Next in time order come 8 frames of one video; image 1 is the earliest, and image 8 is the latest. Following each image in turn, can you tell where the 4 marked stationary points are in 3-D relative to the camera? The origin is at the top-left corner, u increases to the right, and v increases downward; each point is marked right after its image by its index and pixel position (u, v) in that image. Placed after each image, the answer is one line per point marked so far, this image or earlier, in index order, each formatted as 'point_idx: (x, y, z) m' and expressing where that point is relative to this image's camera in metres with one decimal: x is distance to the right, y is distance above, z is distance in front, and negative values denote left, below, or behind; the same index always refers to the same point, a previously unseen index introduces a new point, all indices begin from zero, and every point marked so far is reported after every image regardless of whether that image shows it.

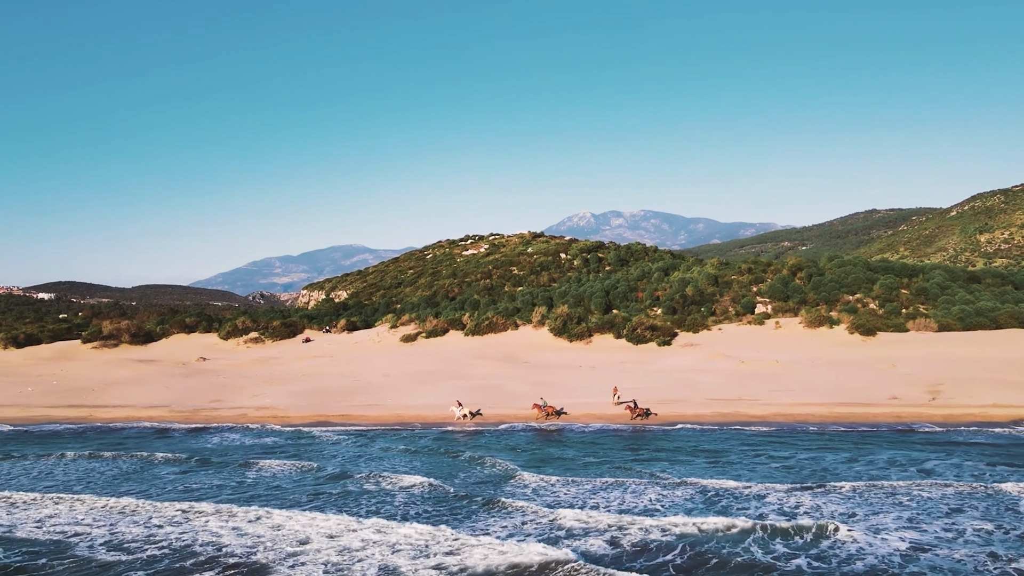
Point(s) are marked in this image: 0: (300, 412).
0: (-4.4, -2.7, +19.0) m
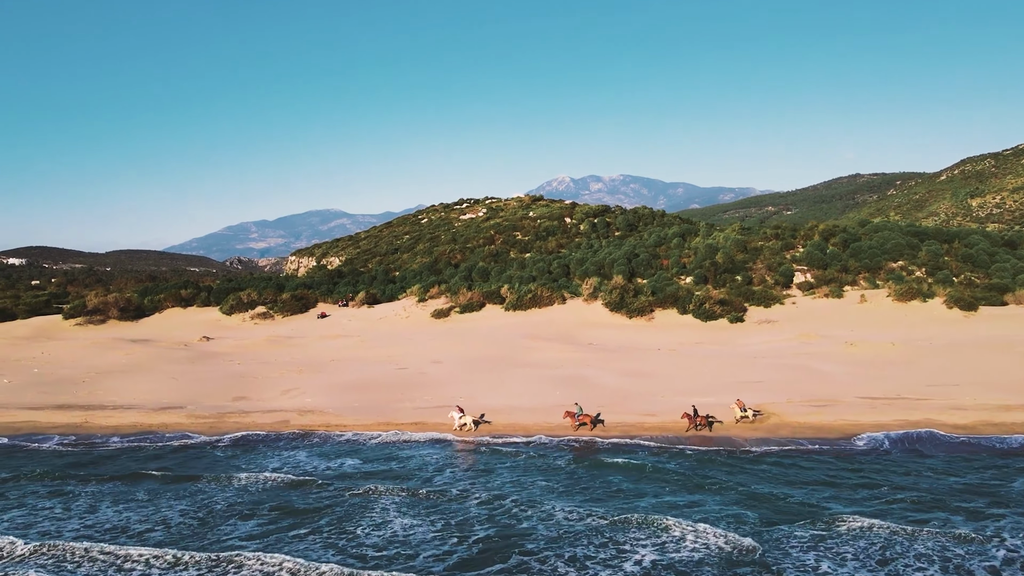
0: (-2.5, -2.2, +15.1) m
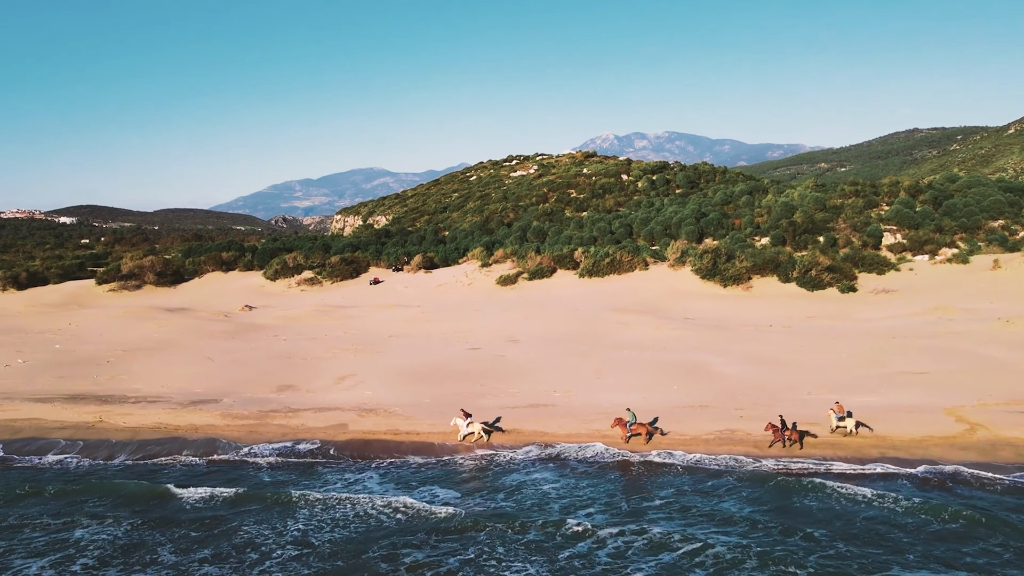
0: (-1.0, -1.8, +12.1) m
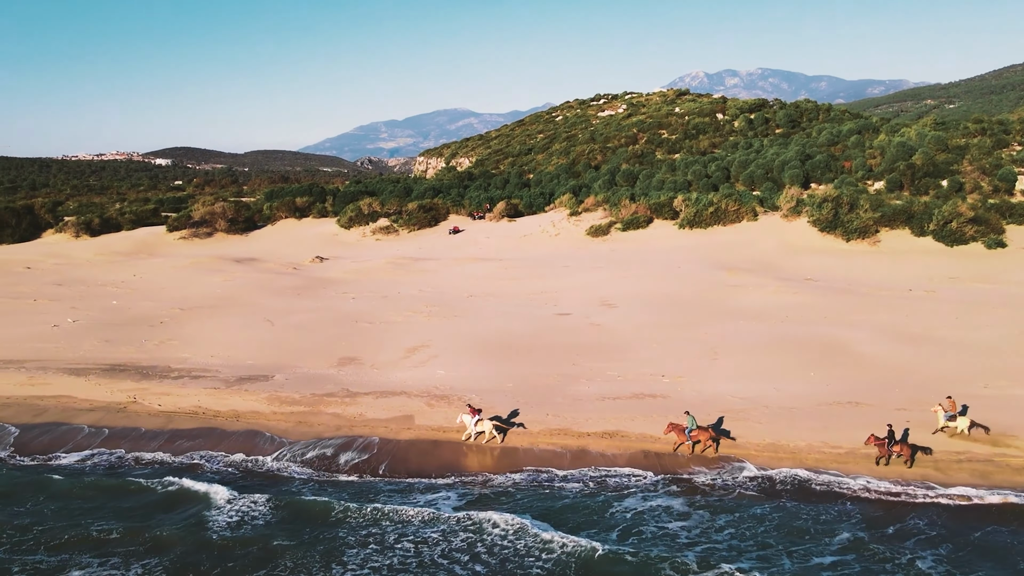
0: (+0.2, -1.4, +9.9) m
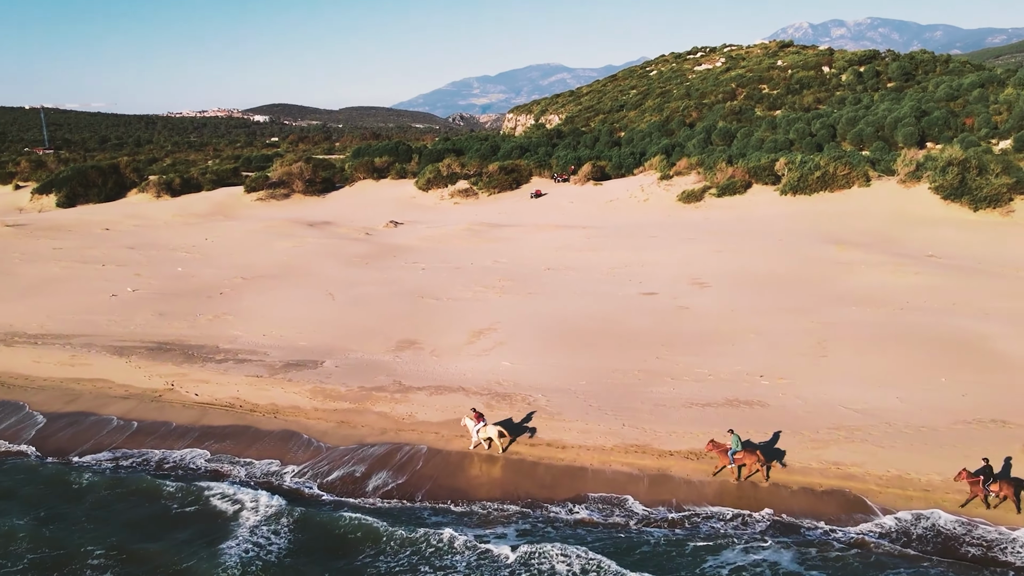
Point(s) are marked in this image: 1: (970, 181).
0: (+0.8, -1.2, +8.6) m
1: (+10.0, +2.3, +19.1) m
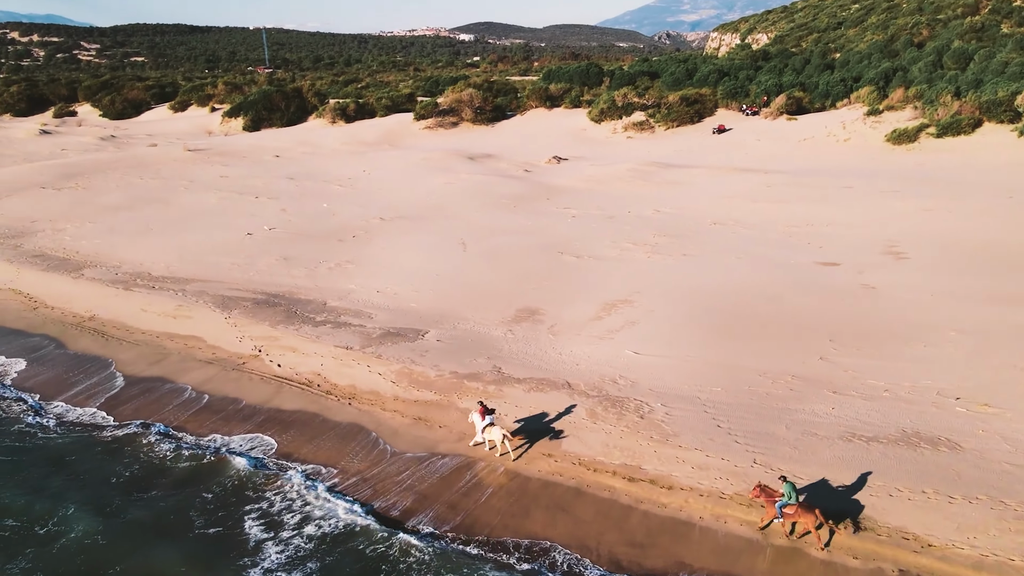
0: (+1.6, -1.2, +6.8) m
1: (+13.0, +2.7, +14.7) m
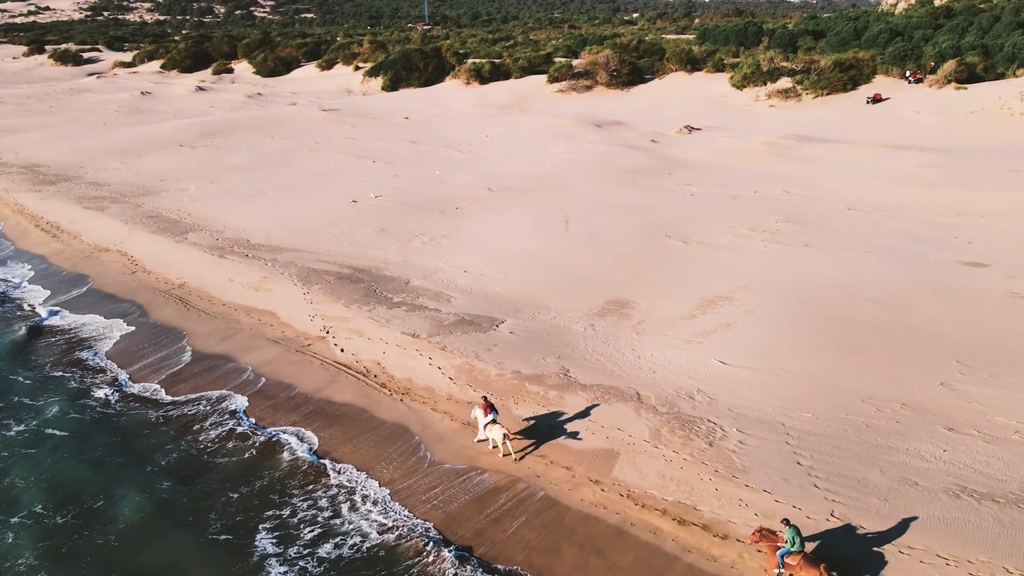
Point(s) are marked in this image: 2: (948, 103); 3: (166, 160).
0: (+1.9, -1.3, +5.8) m
1: (+14.6, +2.3, +11.5) m
2: (+9.2, +3.9, +18.5) m
3: (-7.3, +2.7, +18.6) m
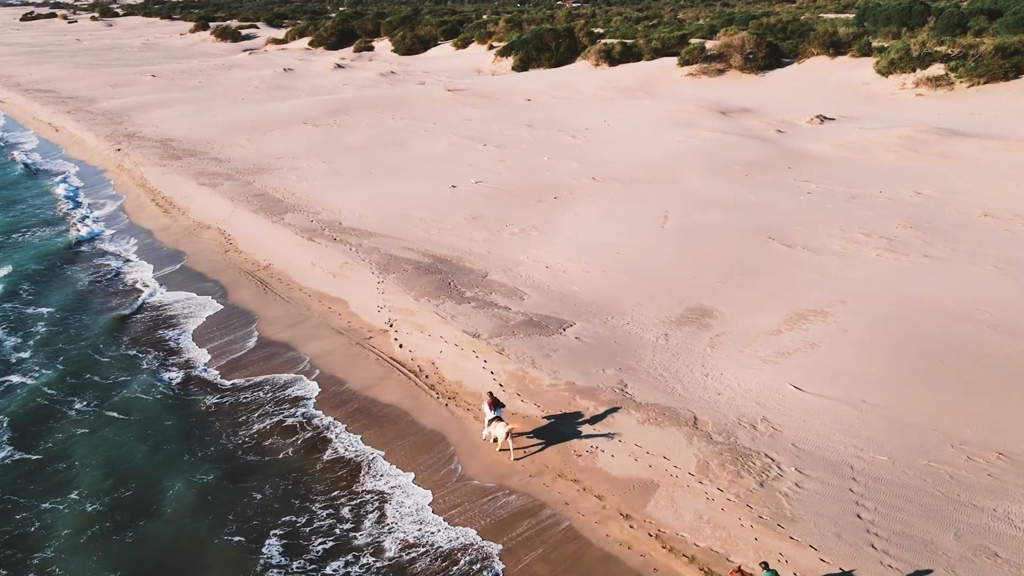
0: (+2.0, -1.5, +5.1) m
1: (+15.6, +1.5, +8.6) m
2: (+11.5, +3.6, +16.4) m
3: (-4.9, +3.3, +19.1) m
